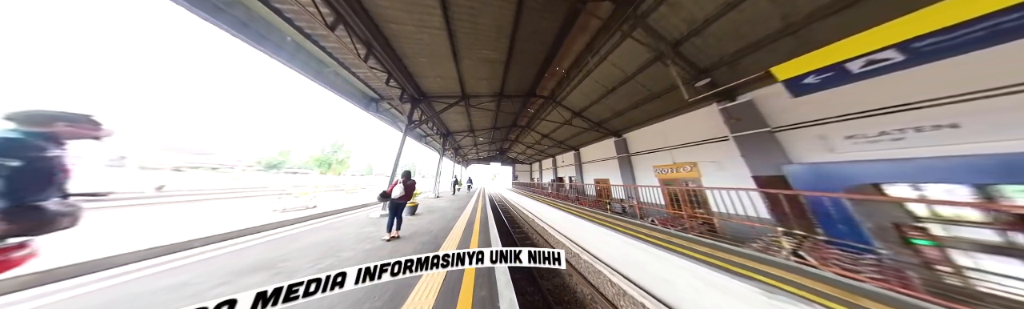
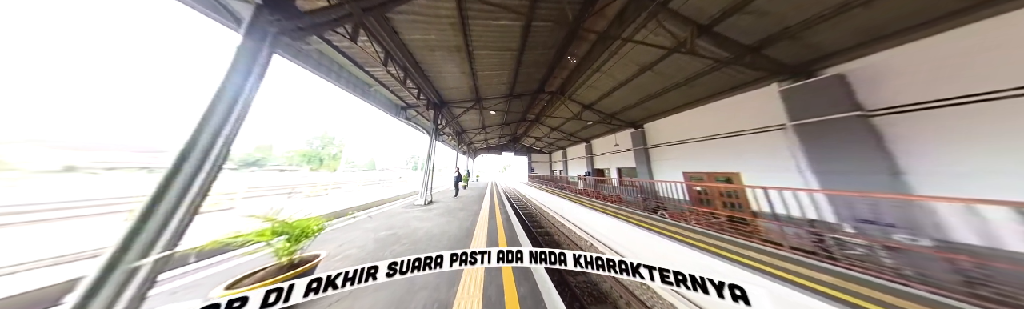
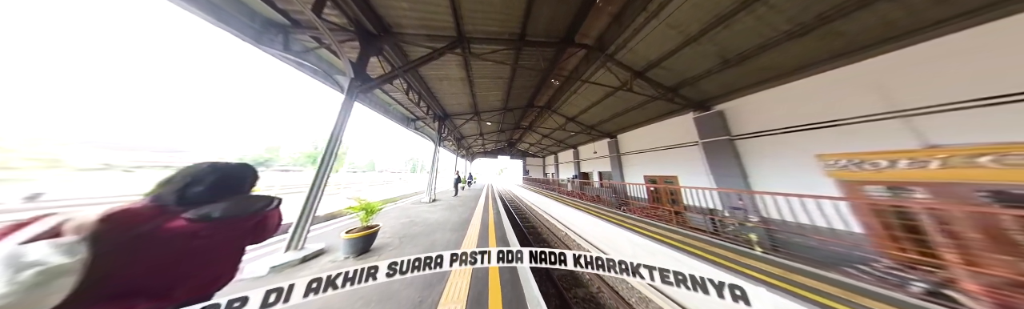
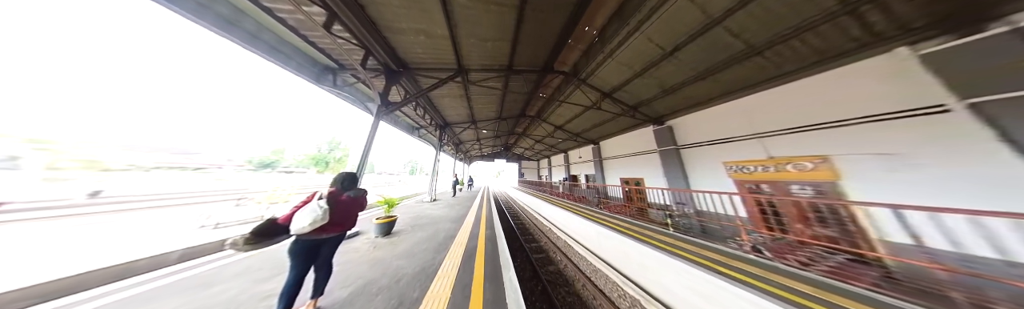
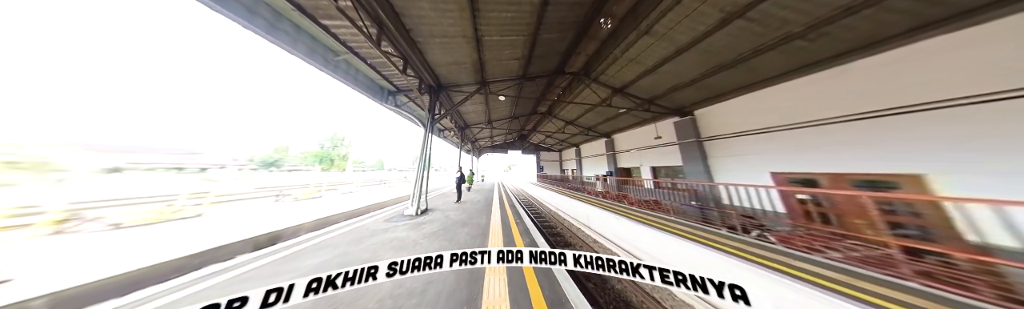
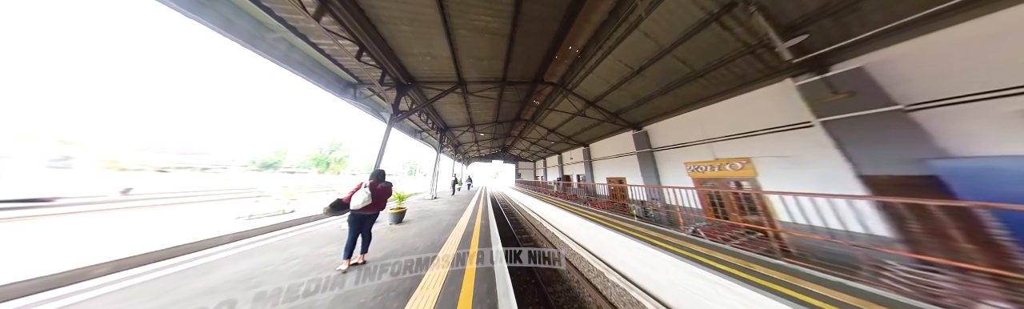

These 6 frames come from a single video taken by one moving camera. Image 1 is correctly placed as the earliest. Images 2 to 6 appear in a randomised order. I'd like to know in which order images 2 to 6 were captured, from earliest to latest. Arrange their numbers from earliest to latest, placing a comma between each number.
6, 4, 3, 2, 5
